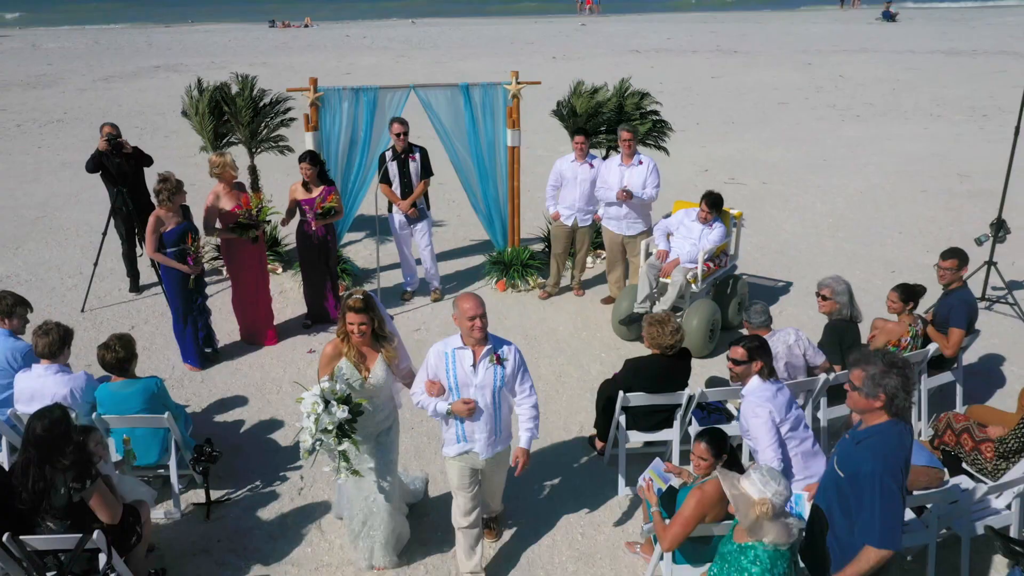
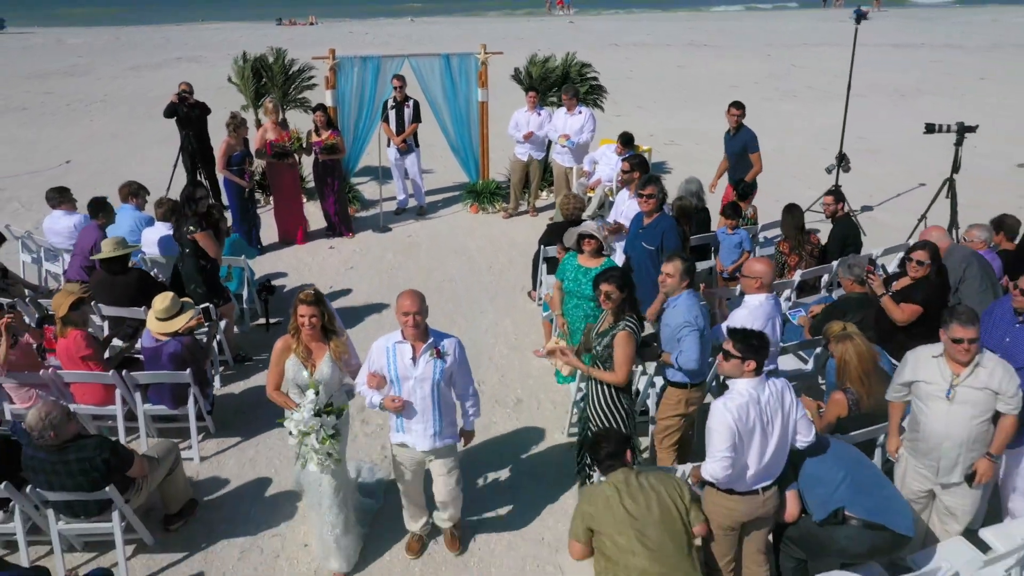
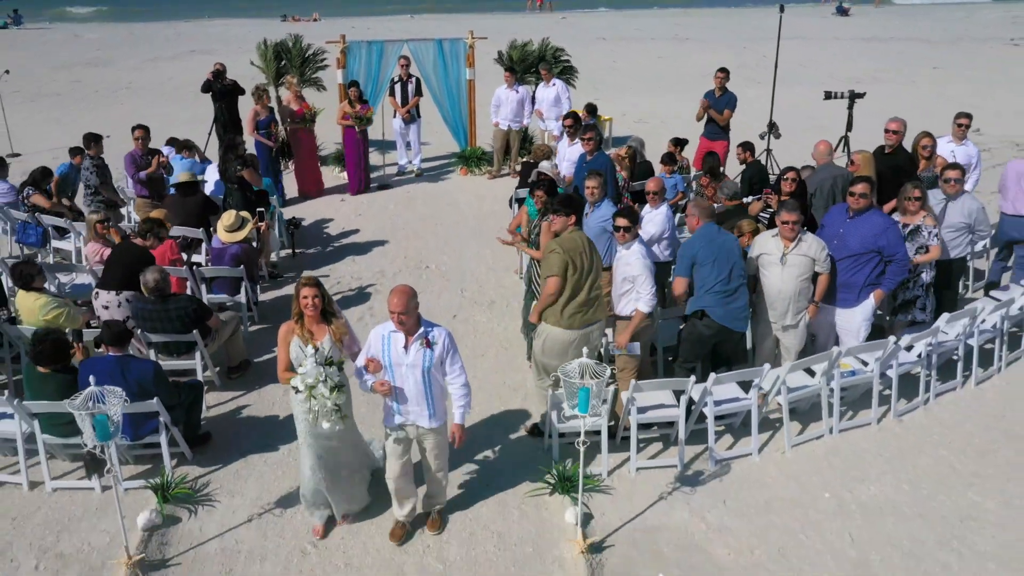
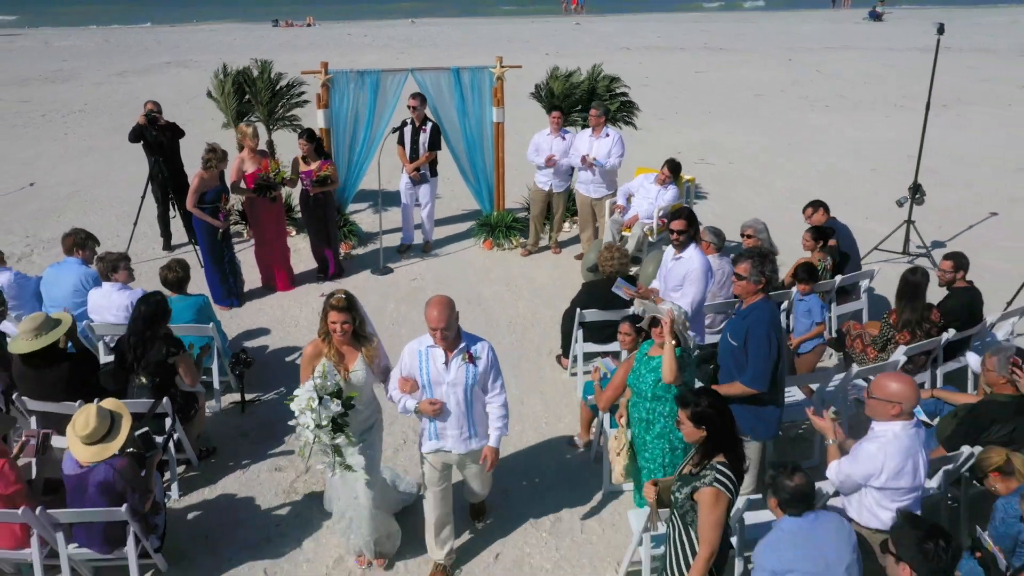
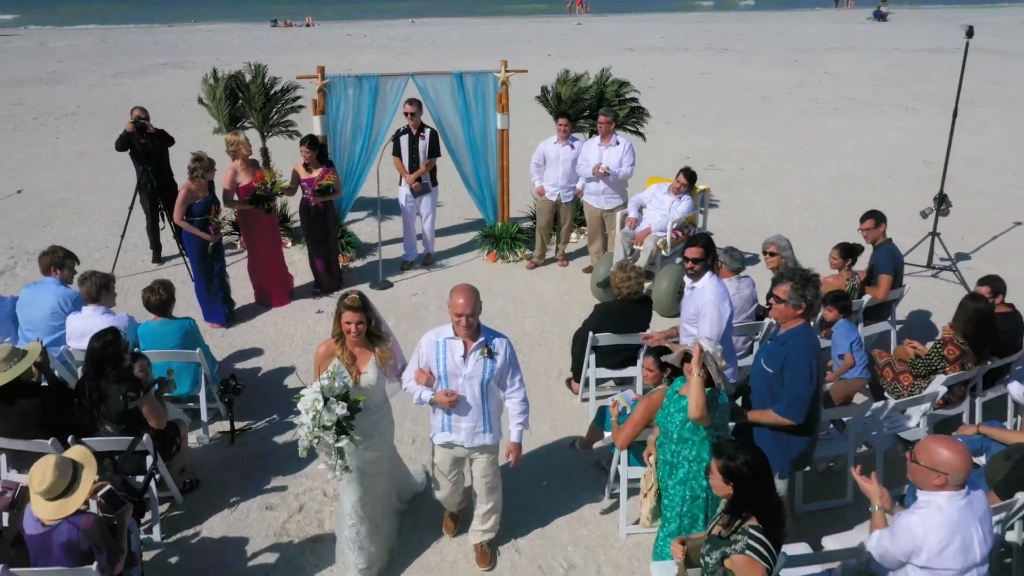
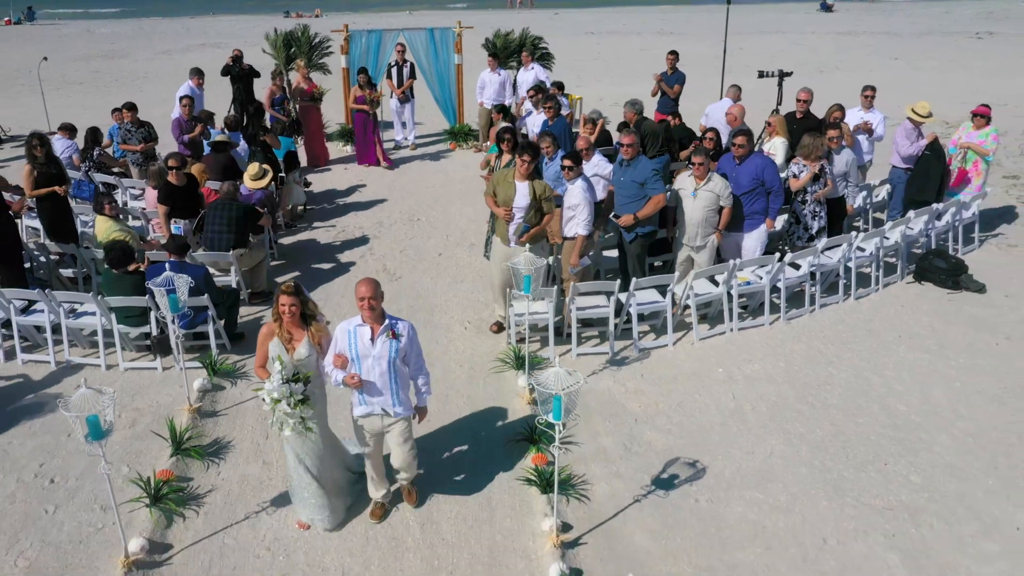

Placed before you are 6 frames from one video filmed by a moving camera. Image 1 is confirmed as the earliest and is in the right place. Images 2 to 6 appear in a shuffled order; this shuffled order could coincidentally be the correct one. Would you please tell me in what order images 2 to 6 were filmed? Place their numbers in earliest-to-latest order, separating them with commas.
5, 4, 2, 3, 6
